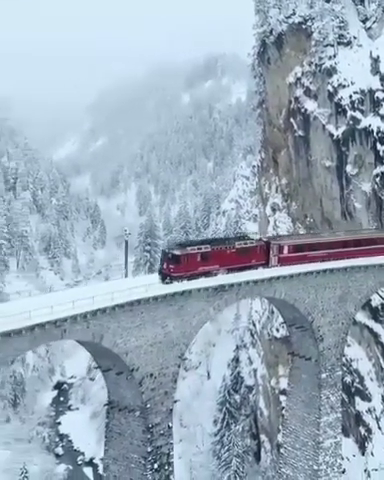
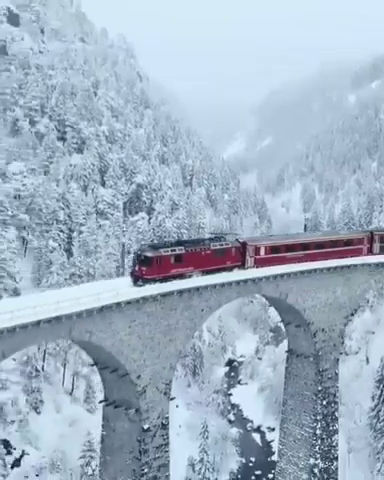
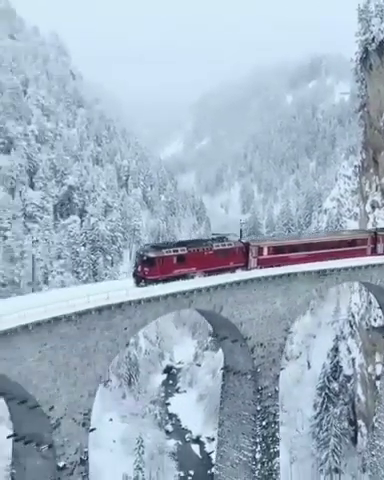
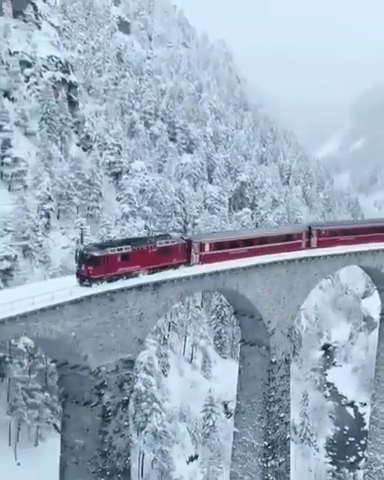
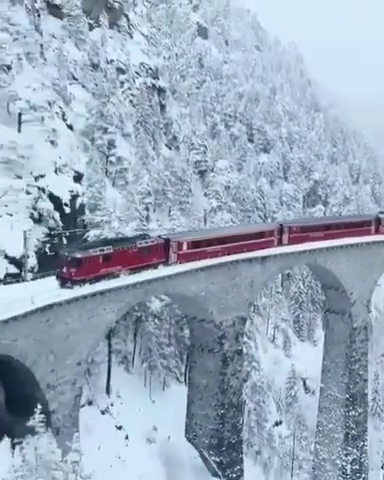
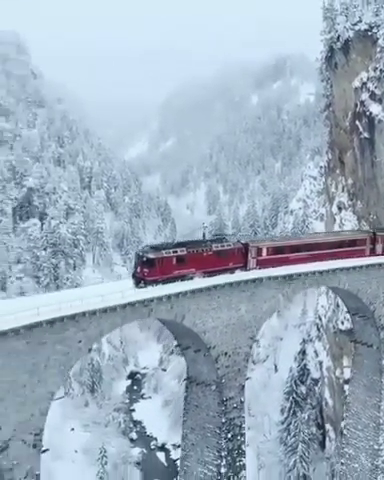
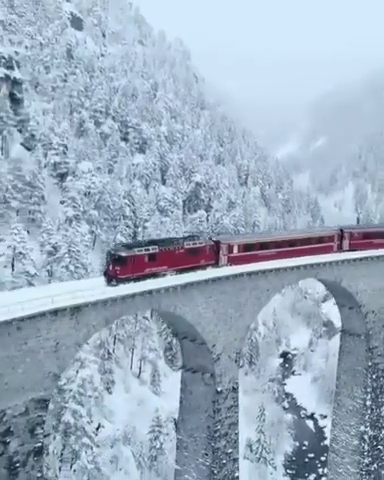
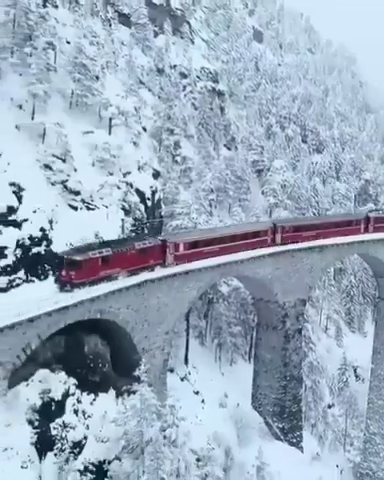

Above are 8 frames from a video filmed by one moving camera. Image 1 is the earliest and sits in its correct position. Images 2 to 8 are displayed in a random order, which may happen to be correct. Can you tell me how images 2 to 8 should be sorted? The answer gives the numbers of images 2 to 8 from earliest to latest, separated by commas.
6, 3, 2, 7, 4, 5, 8
